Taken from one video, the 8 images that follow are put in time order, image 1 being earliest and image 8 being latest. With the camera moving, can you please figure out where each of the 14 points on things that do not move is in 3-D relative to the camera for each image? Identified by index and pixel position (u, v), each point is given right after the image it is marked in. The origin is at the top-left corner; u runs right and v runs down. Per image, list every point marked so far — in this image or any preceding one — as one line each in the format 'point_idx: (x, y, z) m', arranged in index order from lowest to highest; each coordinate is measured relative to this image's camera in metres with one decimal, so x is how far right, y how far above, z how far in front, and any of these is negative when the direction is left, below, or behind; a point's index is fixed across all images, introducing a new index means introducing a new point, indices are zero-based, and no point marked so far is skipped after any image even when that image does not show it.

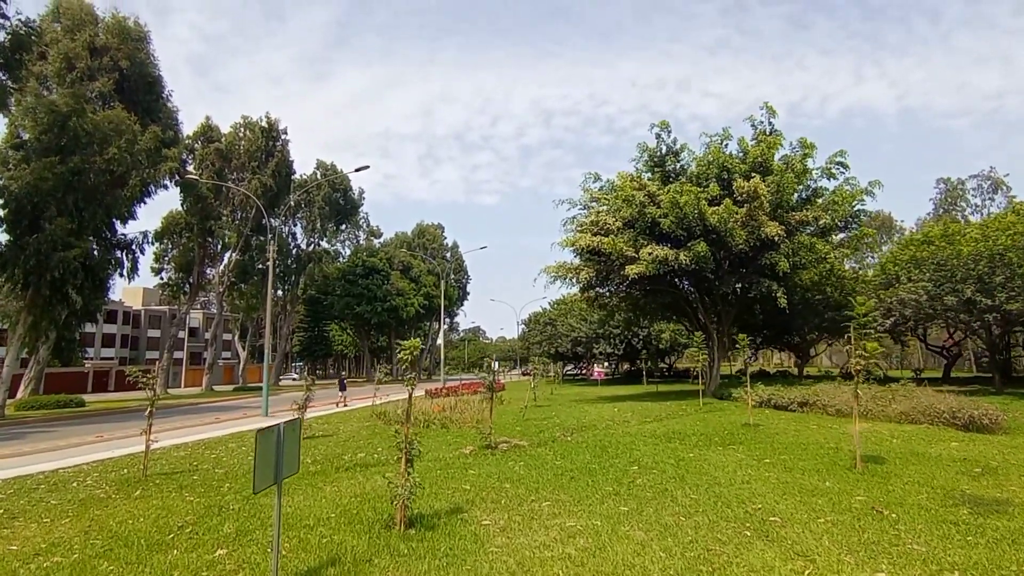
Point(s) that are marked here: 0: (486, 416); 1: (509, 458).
0: (-0.8, -3.9, +18.0) m
1: (0.0, -2.9, +10.1) m
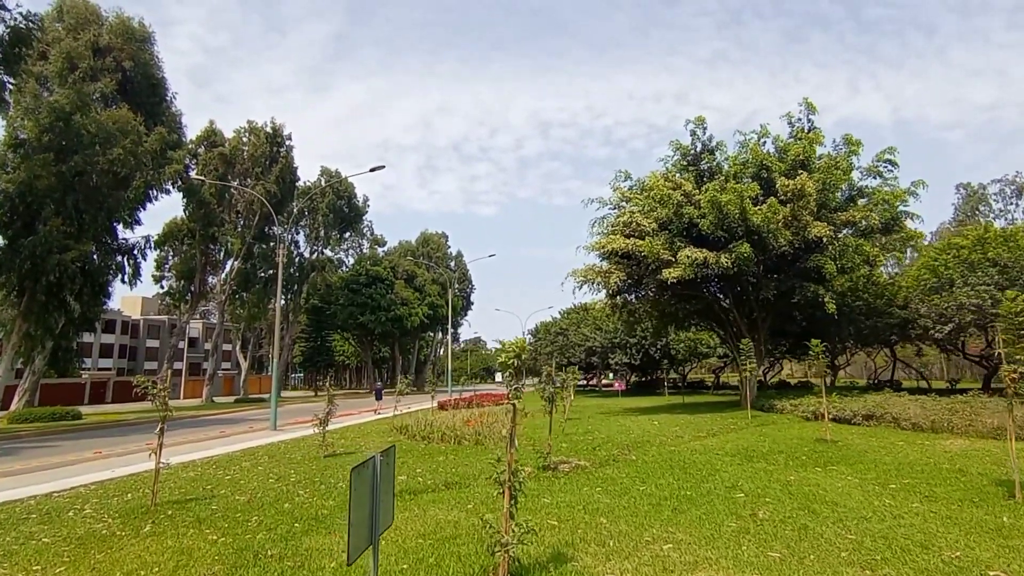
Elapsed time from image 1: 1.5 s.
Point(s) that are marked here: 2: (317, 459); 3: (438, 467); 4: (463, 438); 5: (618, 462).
0: (+0.3, -4.0, +16.5) m
1: (+1.0, -2.8, +8.6) m
2: (-4.2, -3.8, +13.0) m
3: (-1.3, -3.2, +10.4) m
4: (-1.2, -4.0, +15.4) m
5: (+1.9, -3.1, +10.4) m
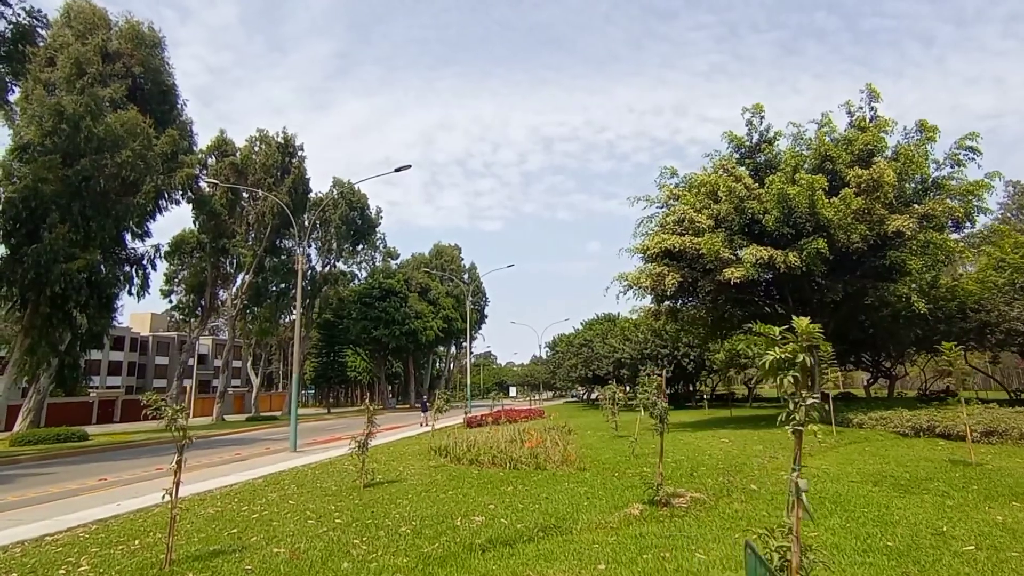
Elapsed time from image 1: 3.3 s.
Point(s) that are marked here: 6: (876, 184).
0: (+1.7, -4.1, +14.5) m
1: (+2.3, -2.7, +6.6) m
2: (-2.8, -3.8, +11.0) m
3: (+0.1, -3.1, +8.5) m
4: (+0.2, -4.0, +13.4) m
5: (+3.3, -2.9, +8.4) m
6: (+11.5, +3.3, +18.6) m
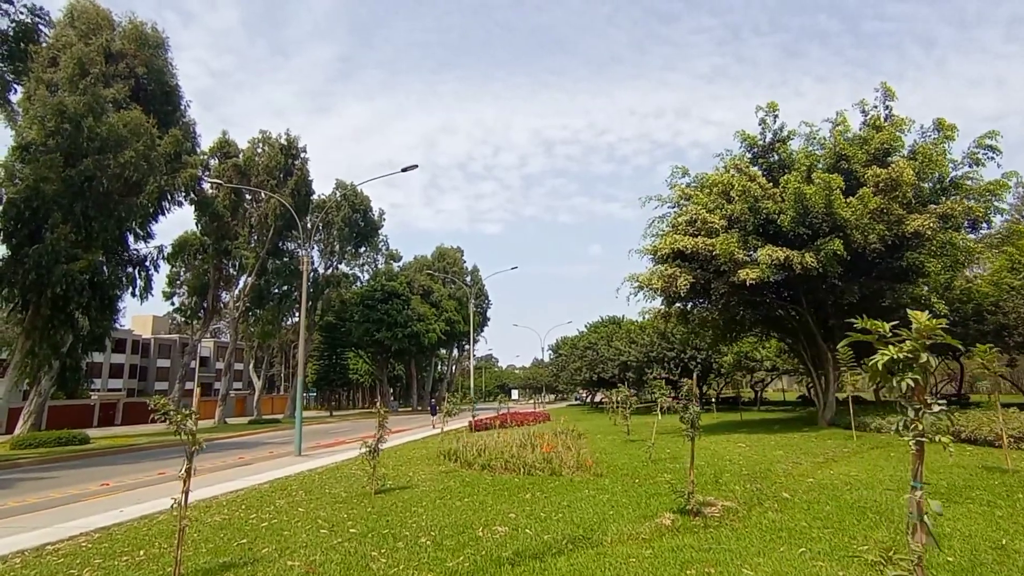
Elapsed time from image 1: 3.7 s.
0: (+2.0, -4.1, +14.1) m
1: (+2.6, -2.7, +6.3) m
2: (-2.5, -3.8, +10.7) m
3: (+0.4, -3.1, +8.1) m
4: (+0.5, -4.0, +13.0) m
5: (+3.6, -2.9, +8.0) m
6: (+11.8, +3.2, +18.2) m
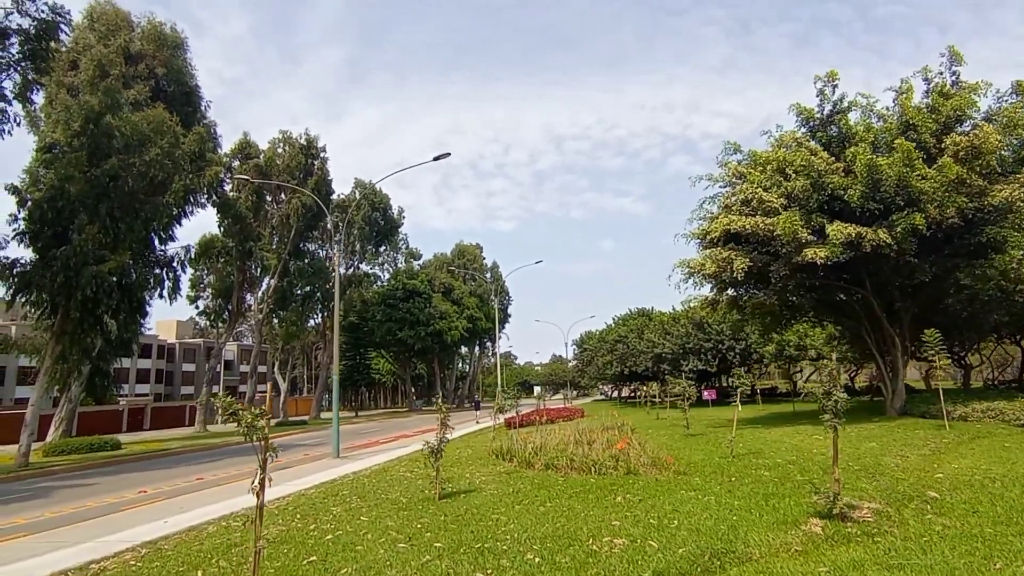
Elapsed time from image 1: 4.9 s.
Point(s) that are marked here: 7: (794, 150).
0: (+3.4, -3.7, +13.0) m
1: (+3.8, -2.3, +5.1) m
2: (-1.2, -3.6, +9.7) m
3: (+1.6, -2.8, +7.0) m
4: (+1.9, -3.7, +11.9) m
5: (+4.8, -2.5, +6.8) m
6: (+13.1, +3.9, +16.8) m
7: (+8.8, +4.4, +18.7) m
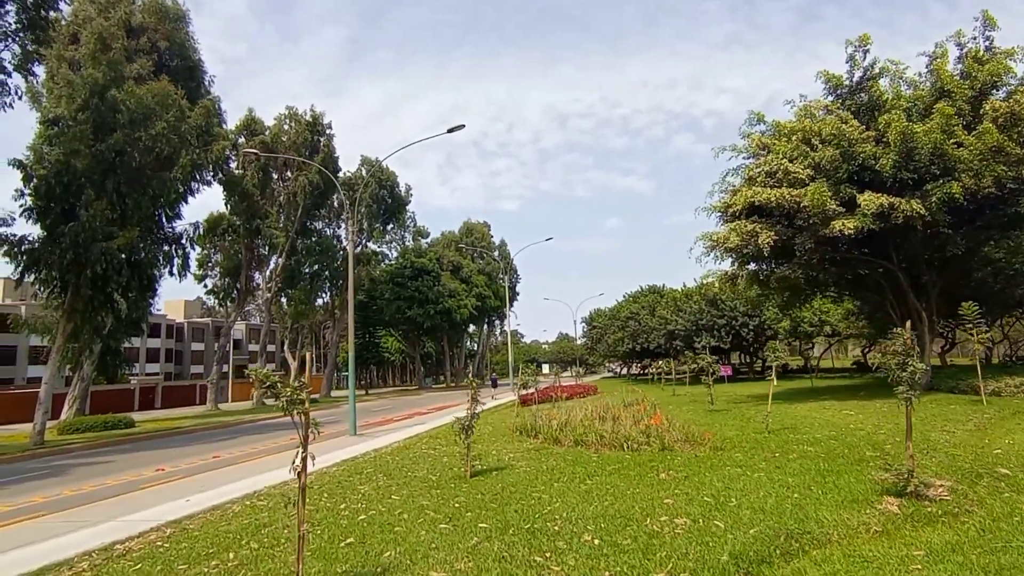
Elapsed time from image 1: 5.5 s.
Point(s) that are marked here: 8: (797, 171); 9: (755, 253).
0: (+4.0, -3.1, +12.7) m
1: (+4.3, -1.9, +4.7) m
2: (-0.7, -3.1, +9.4) m
3: (+2.1, -2.4, +6.7) m
4: (+2.5, -3.1, +11.6) m
5: (+5.3, -2.1, +6.4) m
6: (+13.7, +4.7, +16.1) m
7: (+9.4, +5.3, +18.0) m
8: (+8.5, +3.6, +17.7) m
9: (+7.9, +1.2, +19.0) m
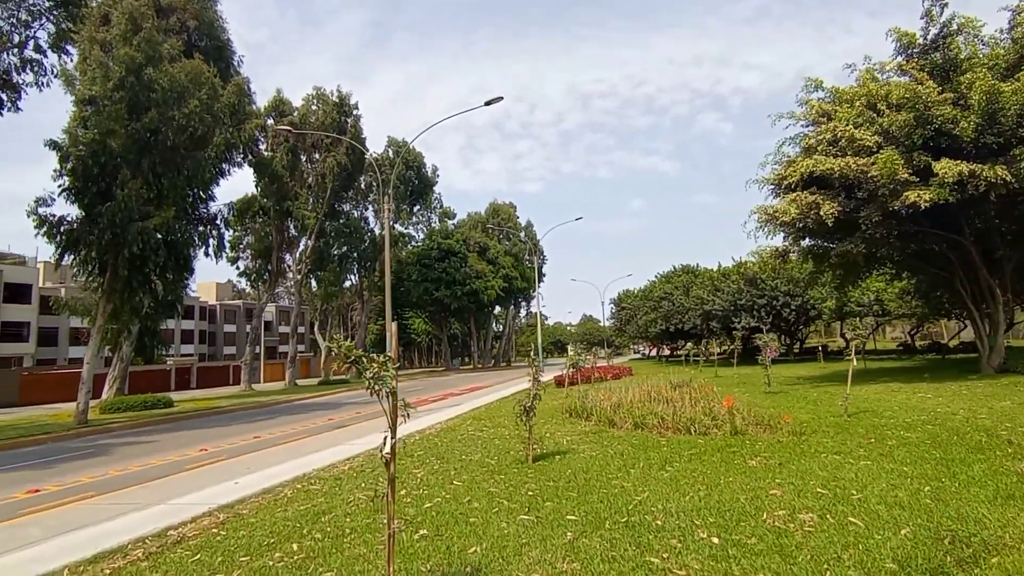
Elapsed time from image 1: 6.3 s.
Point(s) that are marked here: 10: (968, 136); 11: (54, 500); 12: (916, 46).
0: (+5.1, -2.5, +11.9) m
1: (+5.1, -1.7, +3.9) m
2: (+0.3, -2.7, +8.8) m
3: (+3.0, -2.0, +5.9) m
4: (+3.6, -2.6, +10.9) m
5: (+6.2, -1.8, +5.6) m
6: (+14.9, +5.4, +14.7) m
7: (+10.7, +6.0, +16.8) m
8: (+9.8, +4.3, +16.5) m
9: (+9.3, +1.9, +17.9) m
10: (+11.6, +3.9, +14.9) m
11: (-7.7, -3.6, +10.0) m
12: (+11.8, +7.2, +17.4) m
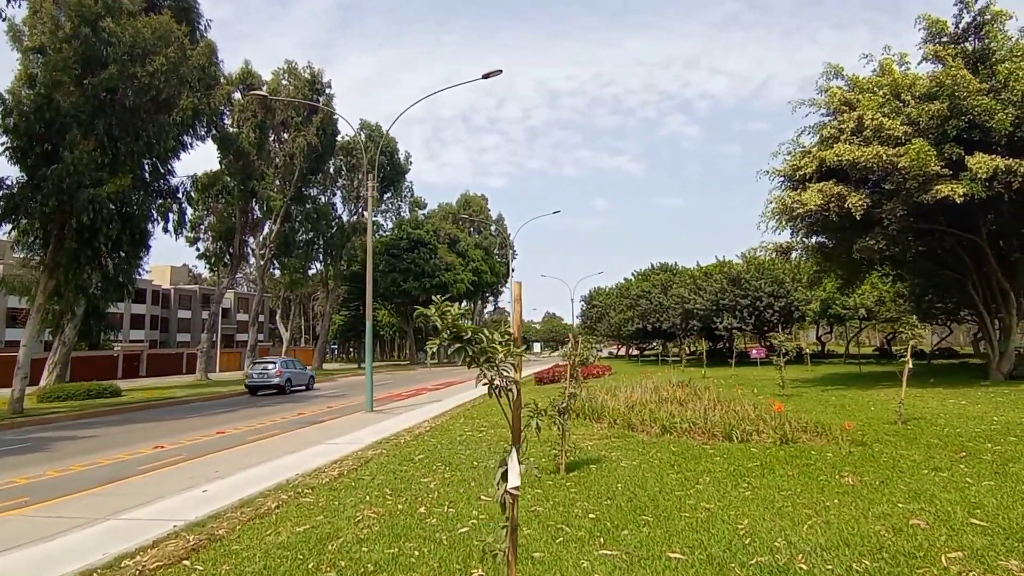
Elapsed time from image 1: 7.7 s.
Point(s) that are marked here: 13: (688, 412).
0: (+5.3, -2.4, +10.8) m
1: (+5.9, -1.6, +2.8) m
2: (+0.8, -2.4, +7.4) m
3: (+3.7, -1.9, +4.7) m
4: (+3.8, -2.4, +9.7) m
5: (+6.8, -1.7, +4.6) m
6: (+15.2, +5.2, +14.2) m
7: (+10.9, +6.0, +16.0) m
8: (+10.0, +4.3, +15.7) m
9: (+9.3, +2.0, +17.1) m
10: (+11.8, +3.9, +14.2) m
11: (-7.4, -3.0, +8.1) m
12: (+12.0, +7.2, +16.7) m
13: (+3.3, -2.3, +10.8) m
